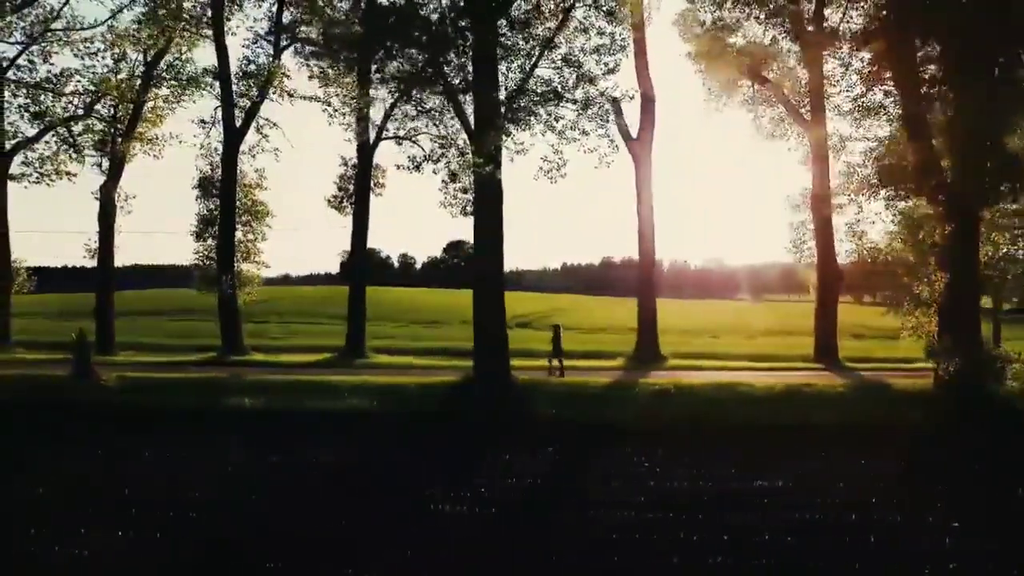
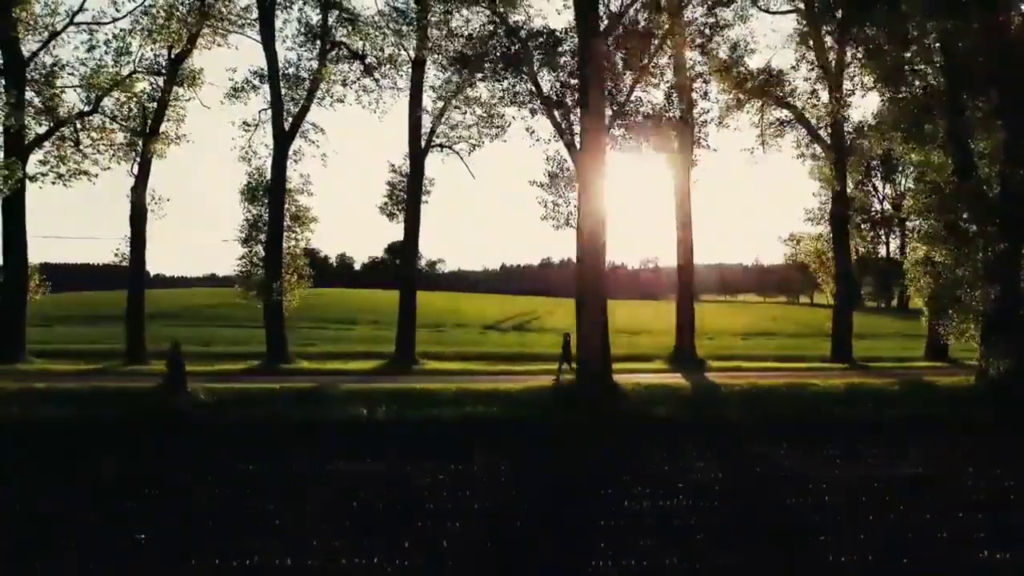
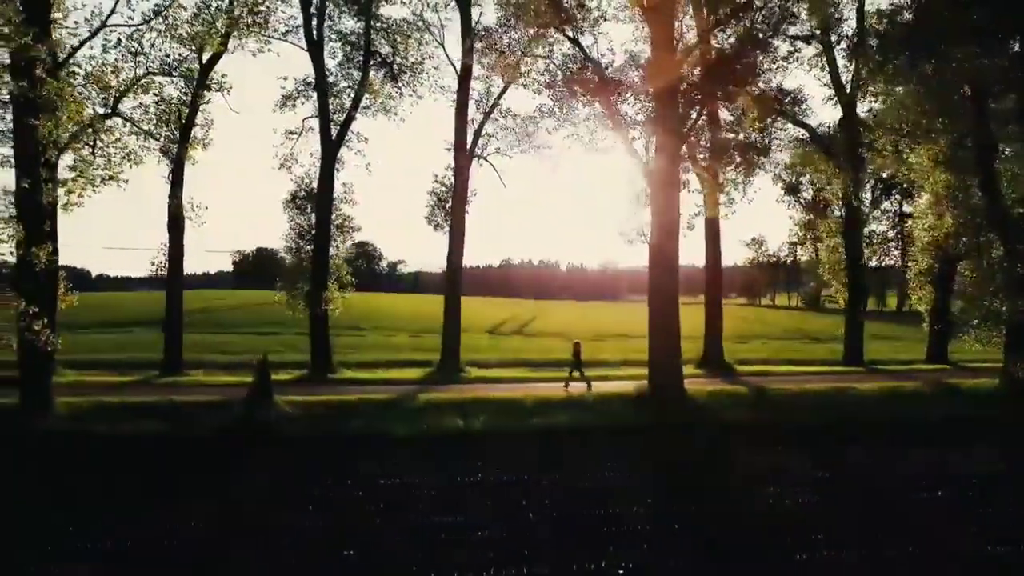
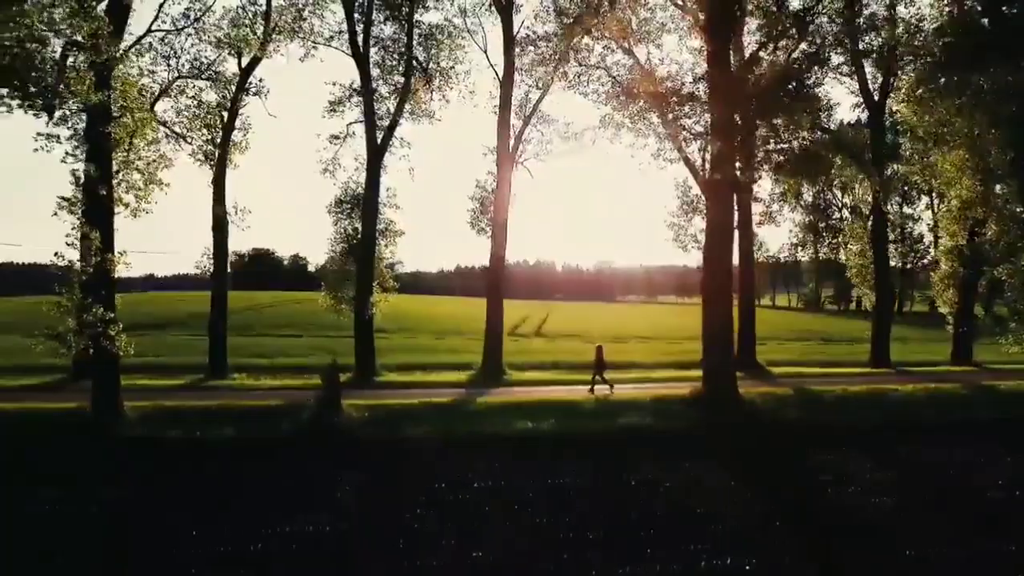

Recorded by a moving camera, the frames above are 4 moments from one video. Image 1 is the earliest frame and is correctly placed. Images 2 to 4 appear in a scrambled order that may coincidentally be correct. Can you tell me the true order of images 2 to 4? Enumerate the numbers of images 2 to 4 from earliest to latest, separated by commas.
2, 3, 4
